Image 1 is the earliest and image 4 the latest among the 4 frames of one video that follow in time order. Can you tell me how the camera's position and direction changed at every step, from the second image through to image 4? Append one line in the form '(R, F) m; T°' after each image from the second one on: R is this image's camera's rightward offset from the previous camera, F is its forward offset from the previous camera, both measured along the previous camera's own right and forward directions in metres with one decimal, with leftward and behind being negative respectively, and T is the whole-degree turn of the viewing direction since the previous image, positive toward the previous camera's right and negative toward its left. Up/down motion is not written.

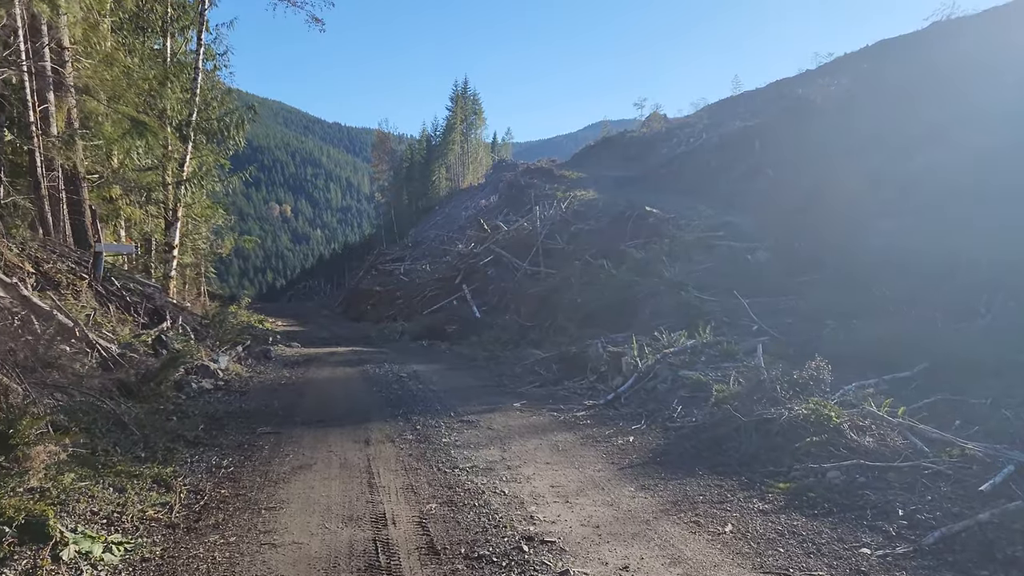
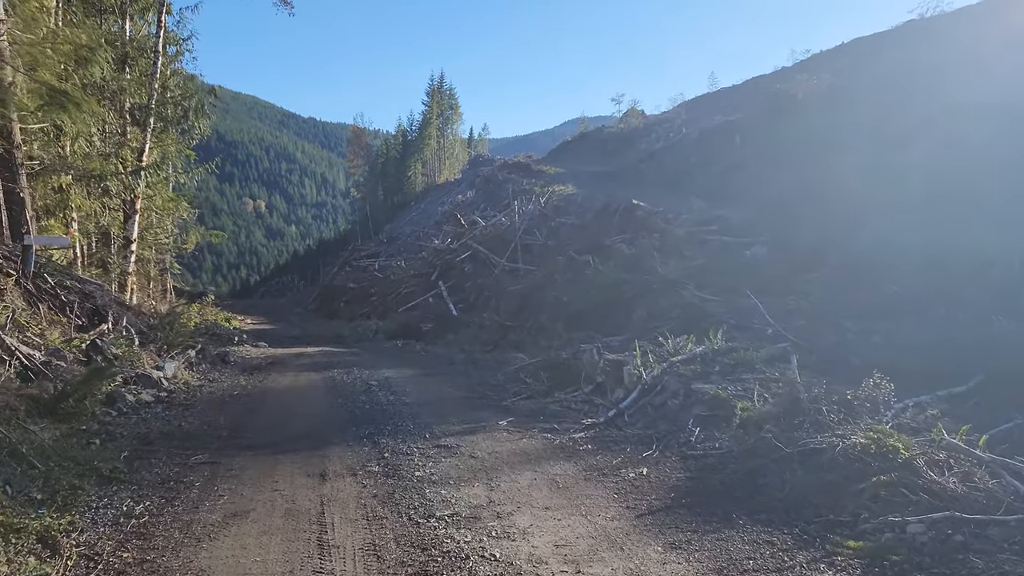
(-0.1, +1.0) m; +2°
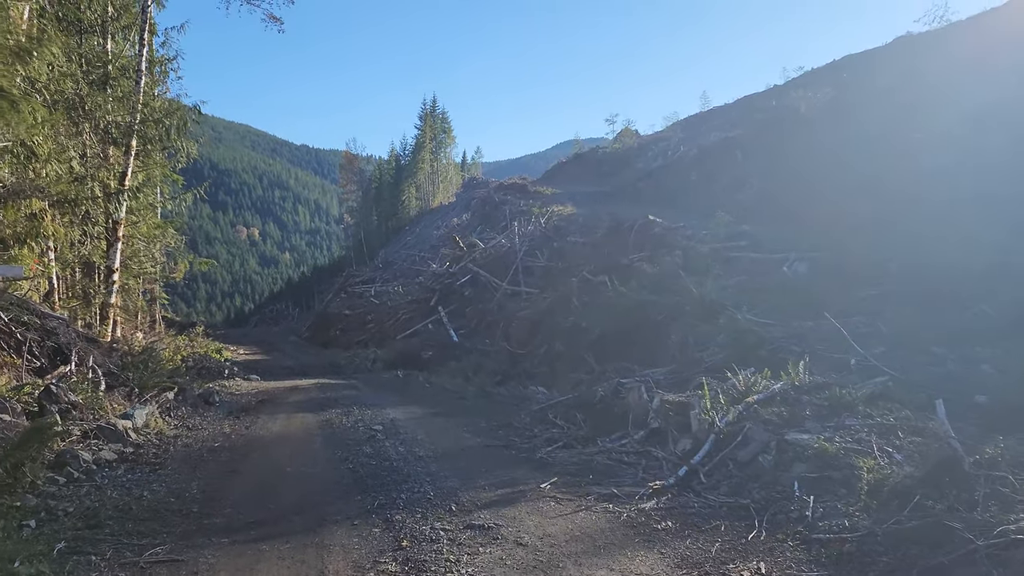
(-0.3, +1.2) m; 0°
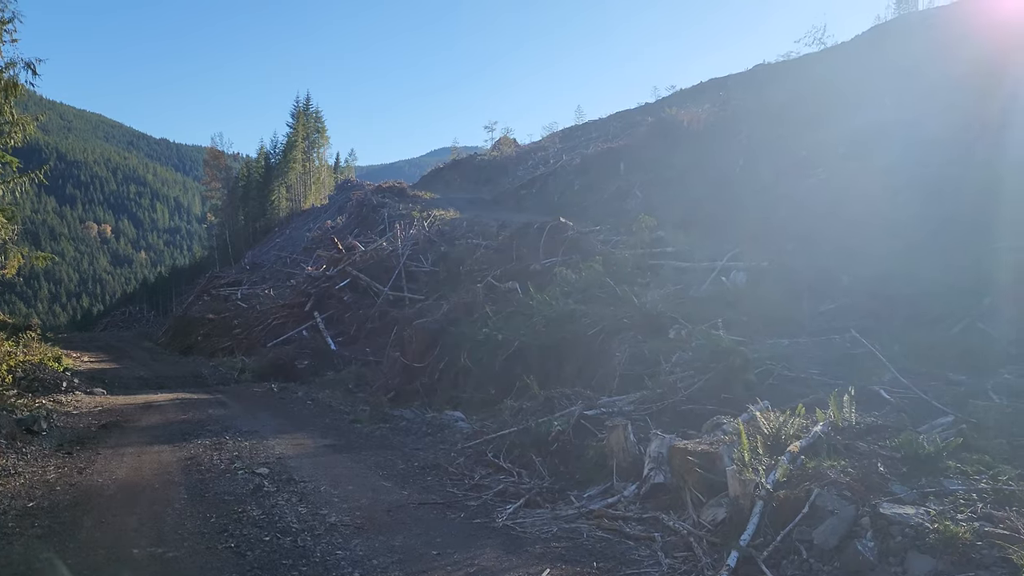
(-0.4, +1.6) m; +9°
